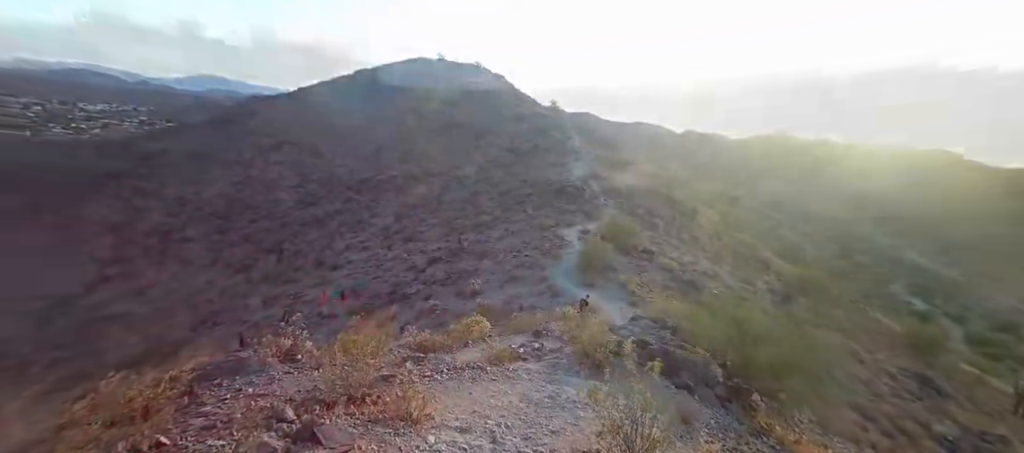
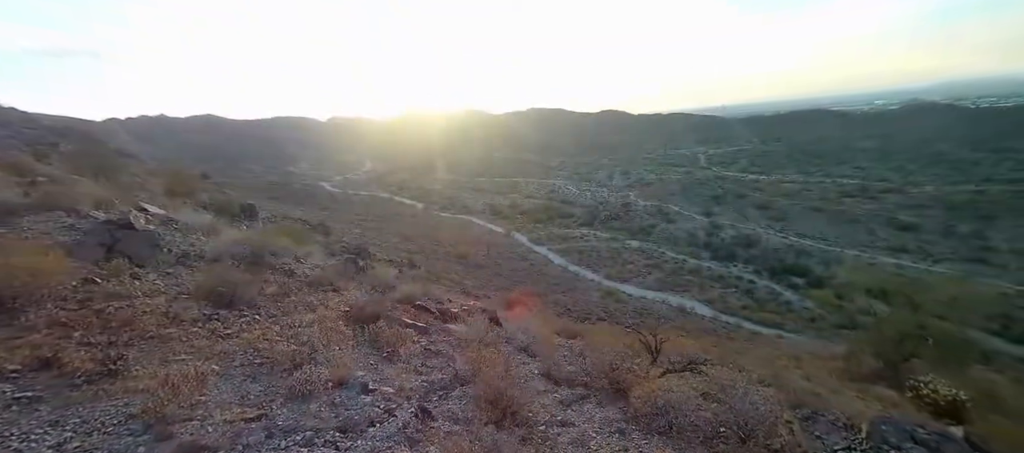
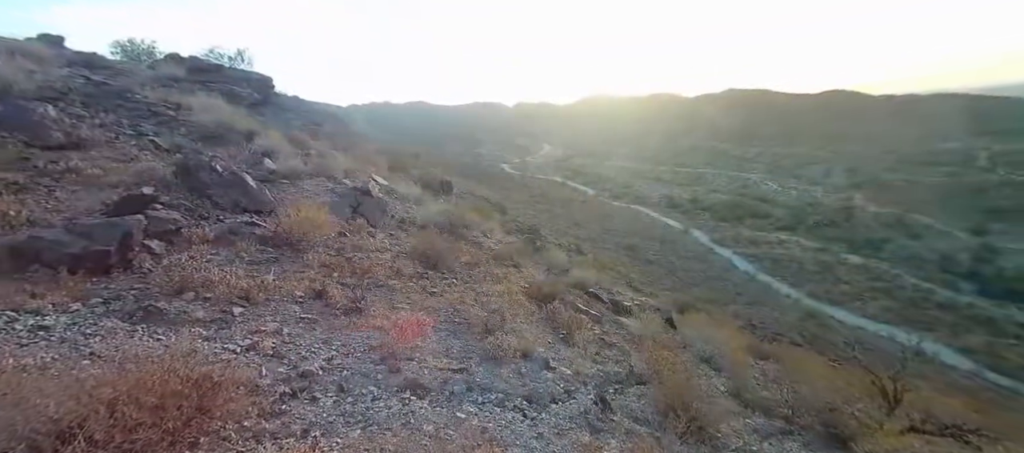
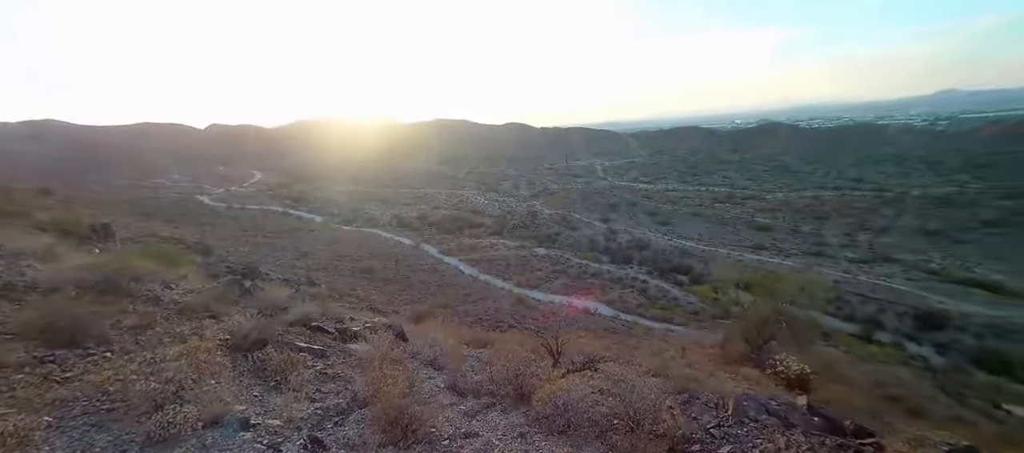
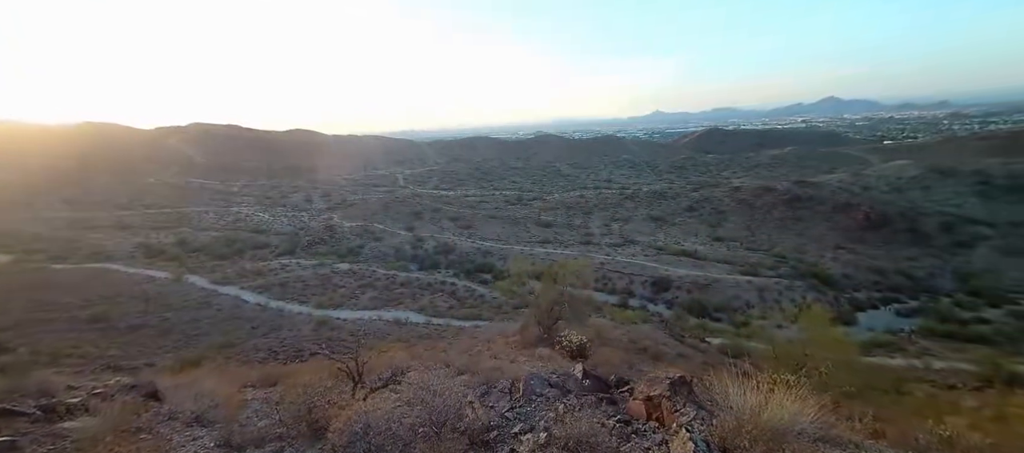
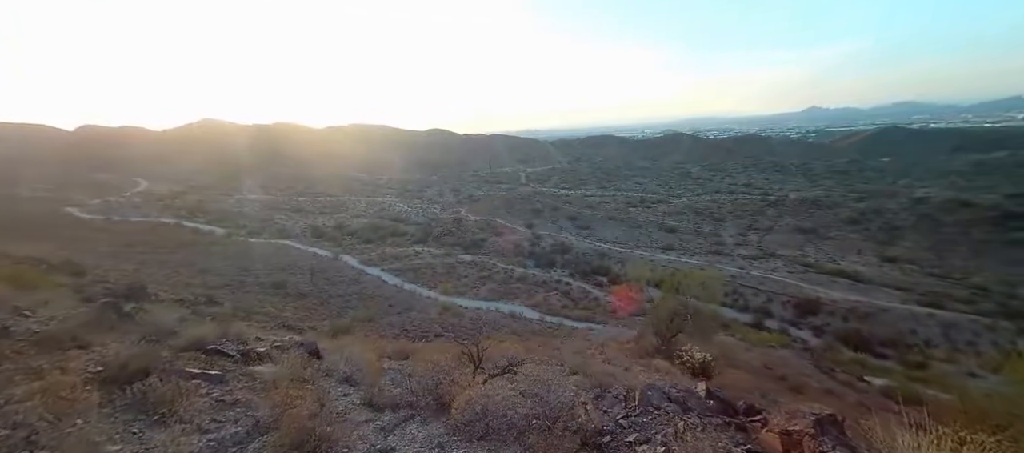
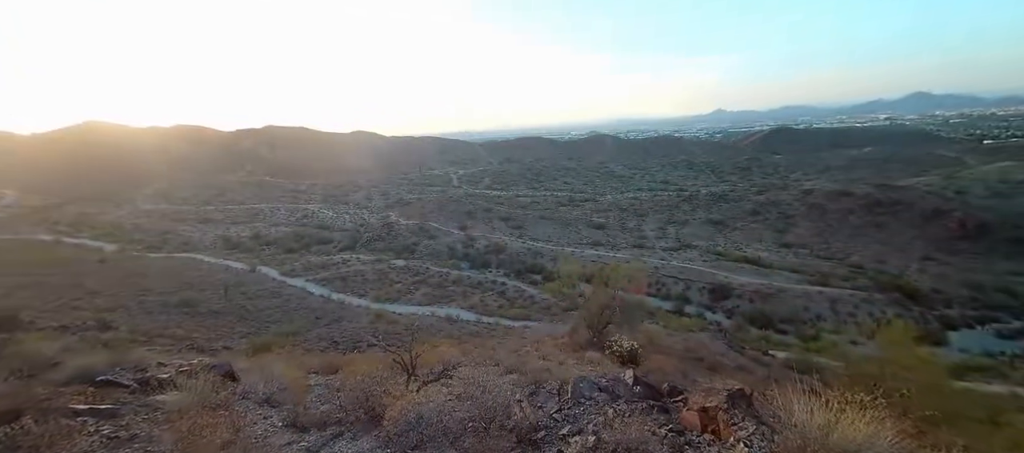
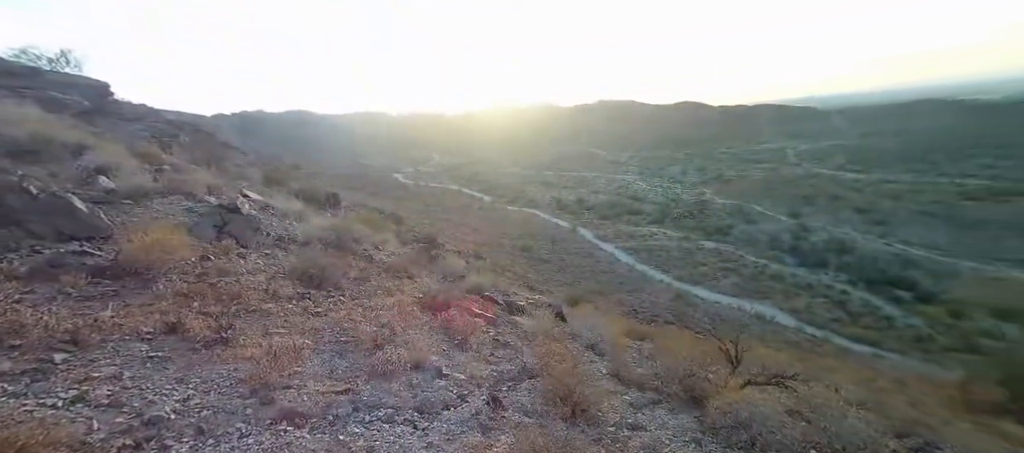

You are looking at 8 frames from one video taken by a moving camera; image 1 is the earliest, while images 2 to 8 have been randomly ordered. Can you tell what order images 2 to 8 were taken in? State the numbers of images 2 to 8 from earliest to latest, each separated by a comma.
3, 8, 2, 4, 6, 7, 5
